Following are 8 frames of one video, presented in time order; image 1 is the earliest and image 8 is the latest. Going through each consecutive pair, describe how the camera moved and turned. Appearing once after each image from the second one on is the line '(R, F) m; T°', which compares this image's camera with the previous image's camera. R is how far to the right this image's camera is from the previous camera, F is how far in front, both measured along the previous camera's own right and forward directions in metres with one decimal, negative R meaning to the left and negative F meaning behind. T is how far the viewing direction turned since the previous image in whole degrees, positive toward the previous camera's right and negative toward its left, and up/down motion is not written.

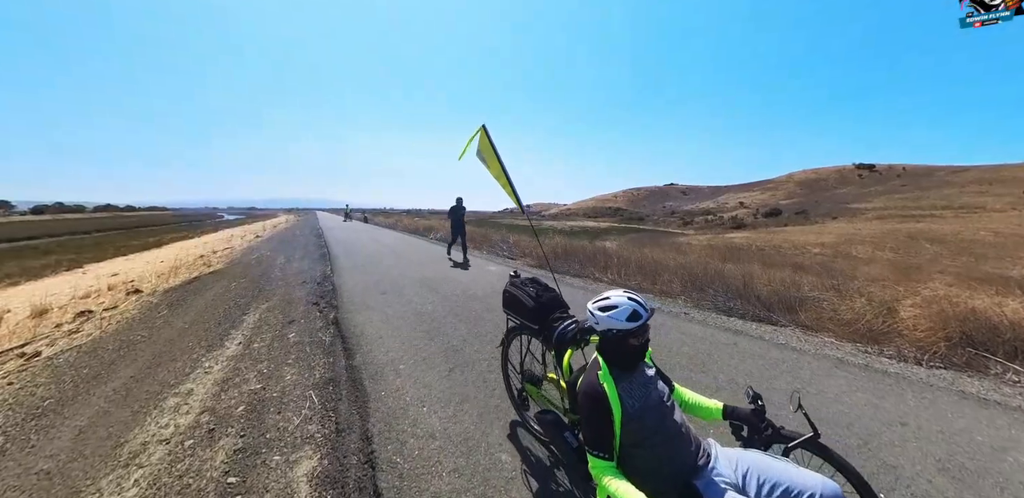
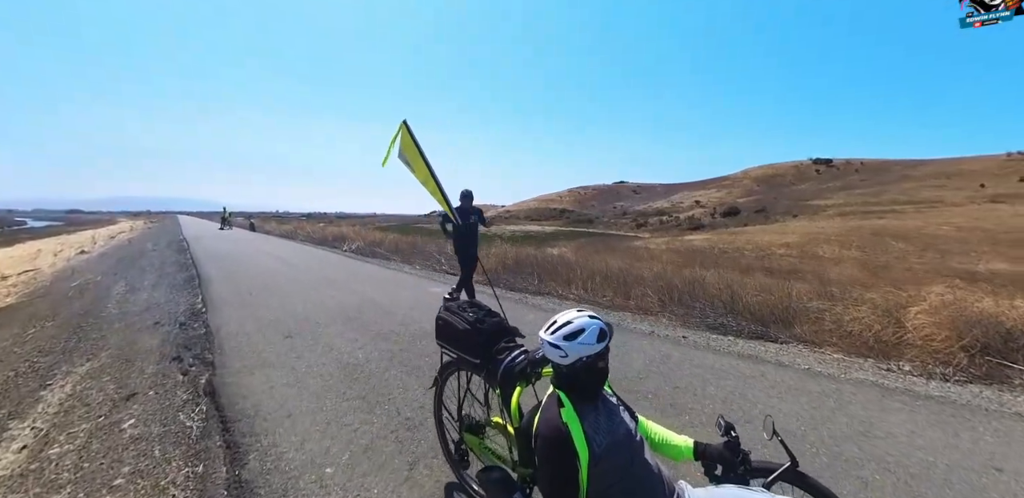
(-0.5, +1.4) m; +13°
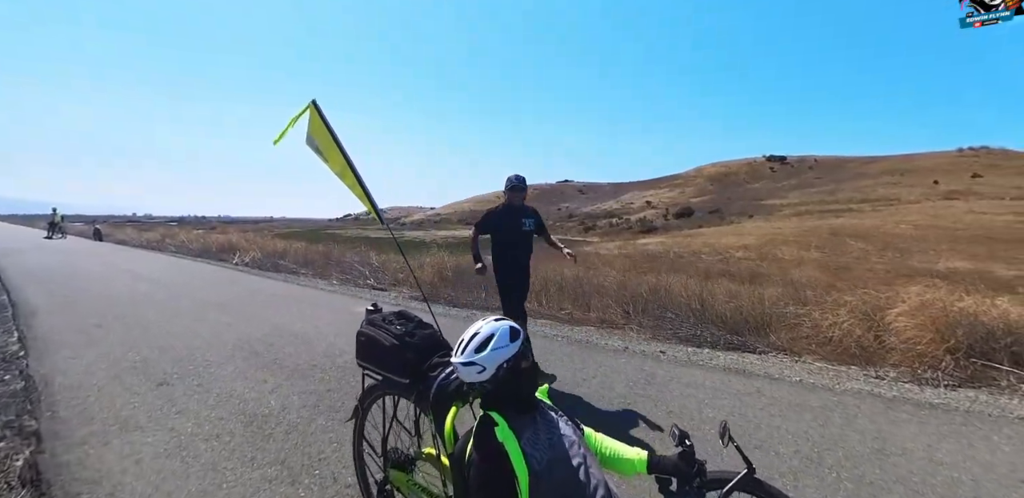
(-0.2, +0.7) m; +9°
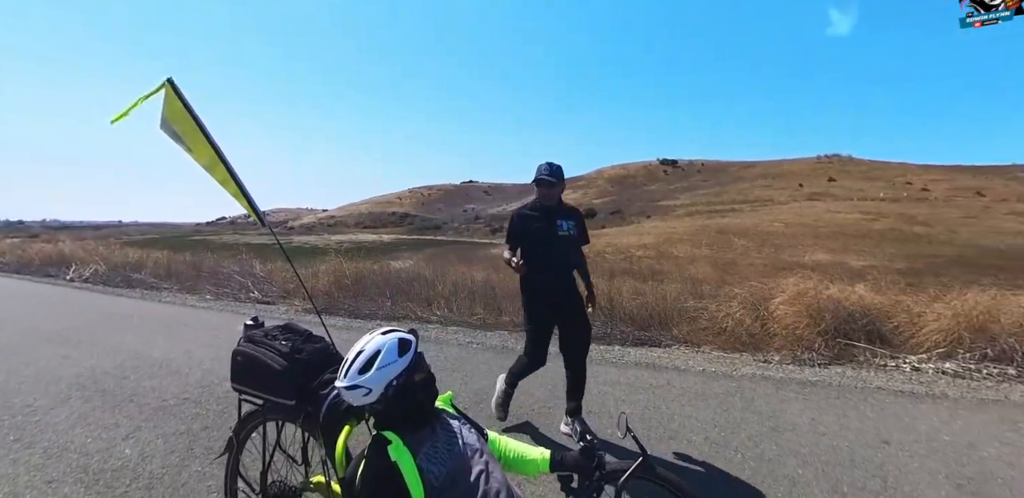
(+0.1, +0.2) m; +11°
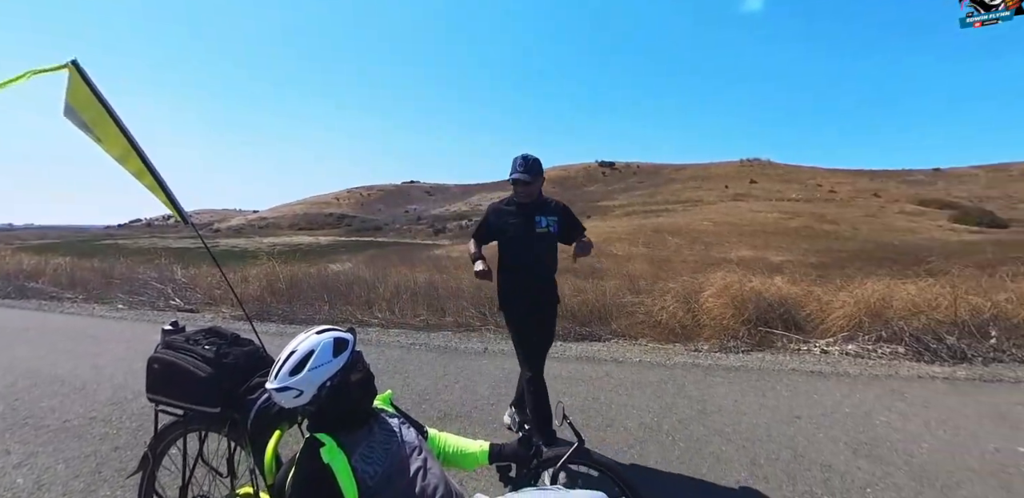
(+0.2, 0.0) m; +6°
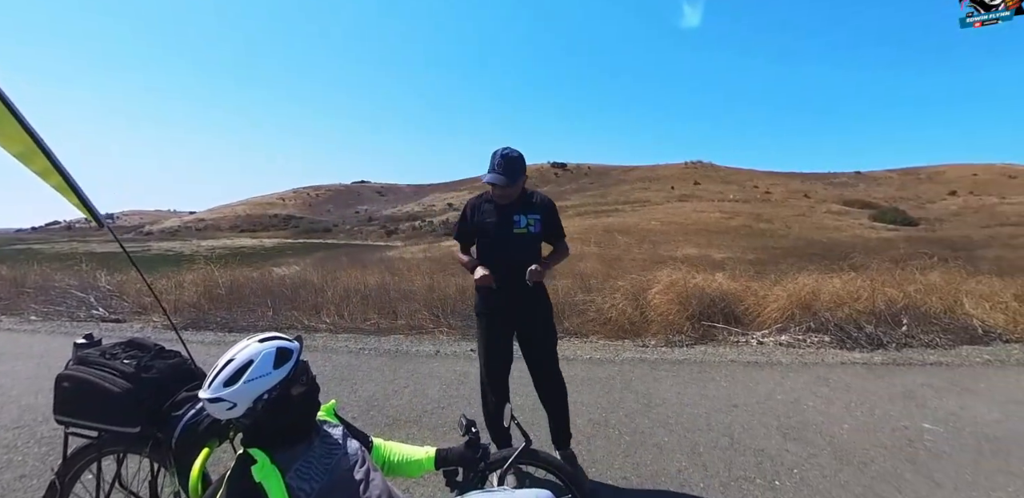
(+0.1, 0.0) m; +5°
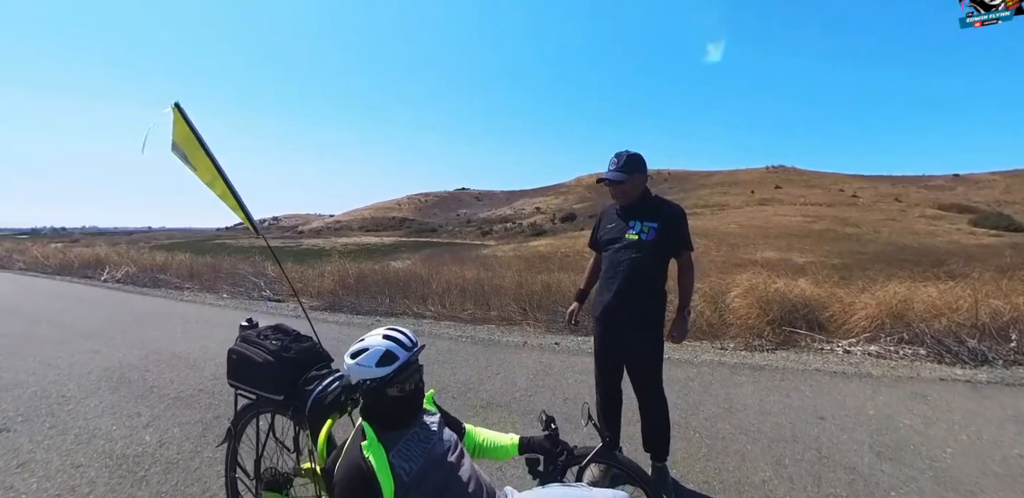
(-0.4, -0.4) m; -7°
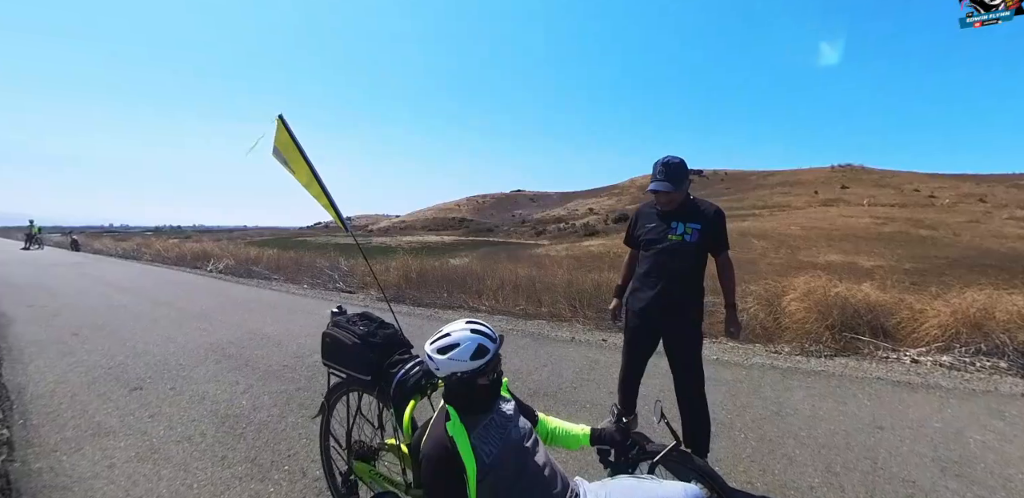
(-0.1, -0.2) m; -6°
